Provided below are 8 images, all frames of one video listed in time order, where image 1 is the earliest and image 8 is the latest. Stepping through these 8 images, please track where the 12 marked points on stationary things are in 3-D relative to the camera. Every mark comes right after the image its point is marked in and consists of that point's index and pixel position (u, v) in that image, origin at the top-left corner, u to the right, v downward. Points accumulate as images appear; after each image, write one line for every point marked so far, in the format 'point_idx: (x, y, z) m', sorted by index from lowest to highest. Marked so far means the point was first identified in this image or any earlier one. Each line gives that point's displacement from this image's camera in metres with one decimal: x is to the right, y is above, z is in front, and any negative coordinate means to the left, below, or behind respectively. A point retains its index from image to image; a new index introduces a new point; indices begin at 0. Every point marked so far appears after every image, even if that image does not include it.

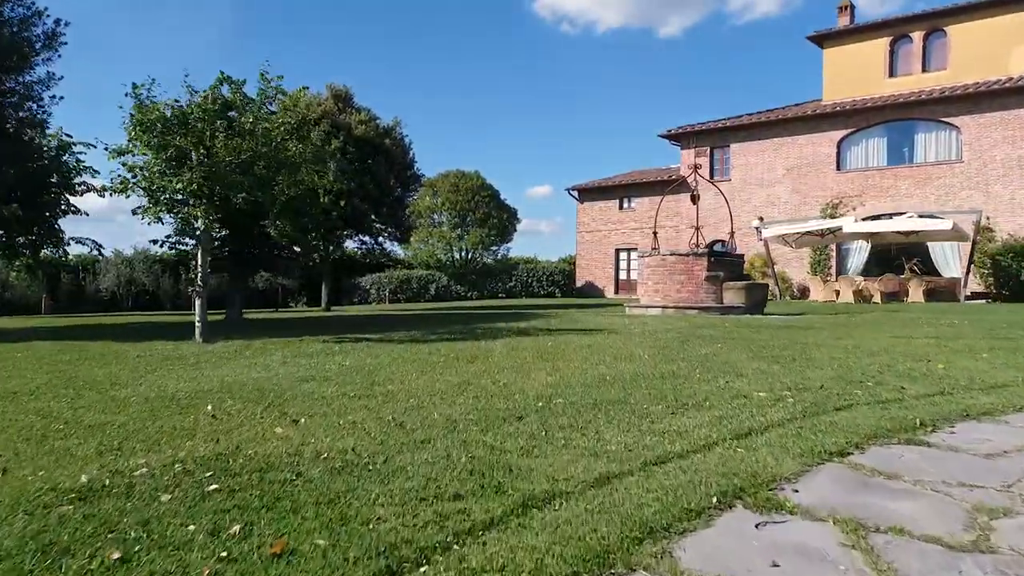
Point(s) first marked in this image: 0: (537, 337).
0: (+0.2, -0.4, +6.7) m
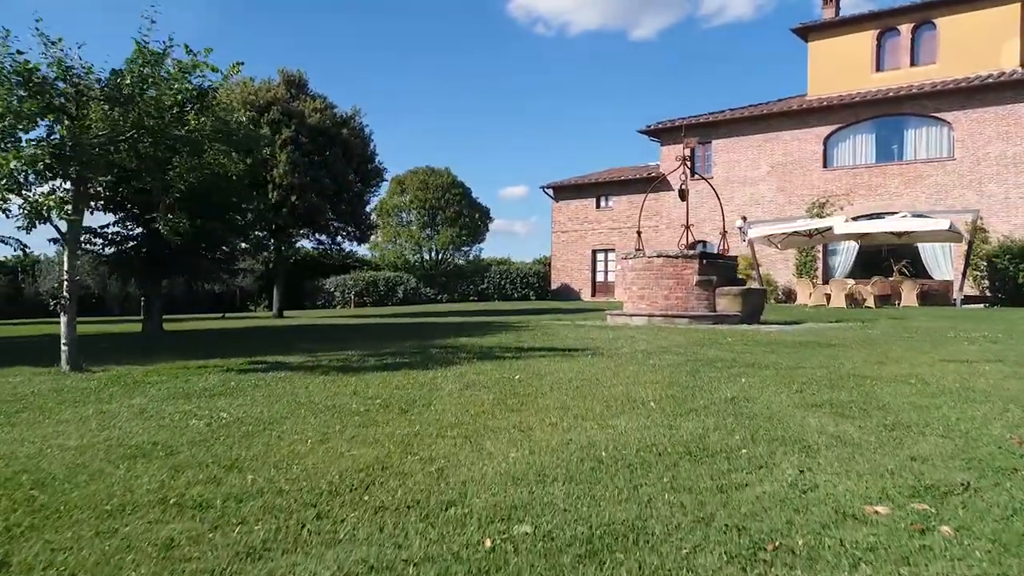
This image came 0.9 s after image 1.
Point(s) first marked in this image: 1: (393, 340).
0: (-0.1, -0.5, +5.3) m
1: (-1.2, -0.5, +7.8) m
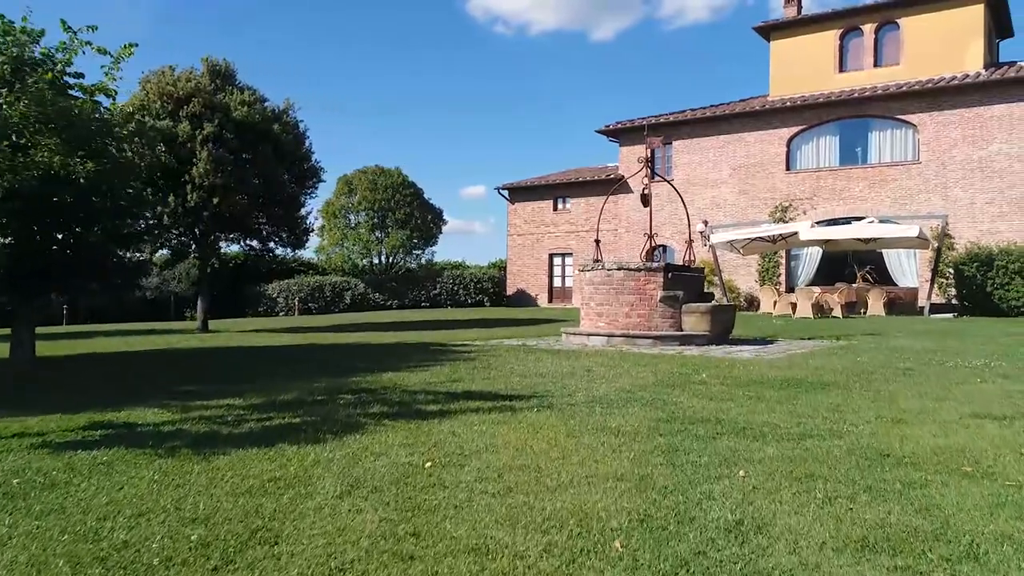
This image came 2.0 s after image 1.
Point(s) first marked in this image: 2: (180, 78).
0: (-0.5, -0.7, +4.0) m
1: (-1.8, -0.7, +6.5) m
2: (-6.0, +3.8, +14.2) m
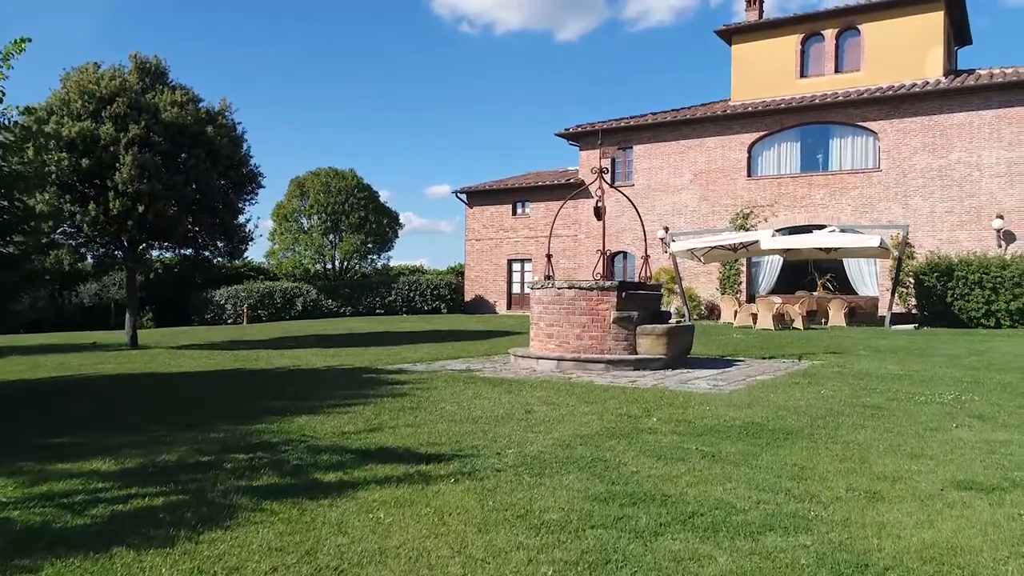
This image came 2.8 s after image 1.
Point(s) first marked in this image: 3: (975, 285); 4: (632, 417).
0: (-0.9, -1.0, +3.2) m
1: (-2.3, -1.0, +5.7) m
2: (-6.9, +3.6, +13.2) m
3: (+11.2, +0.1, +19.0) m
4: (+0.9, -1.0, +5.8) m
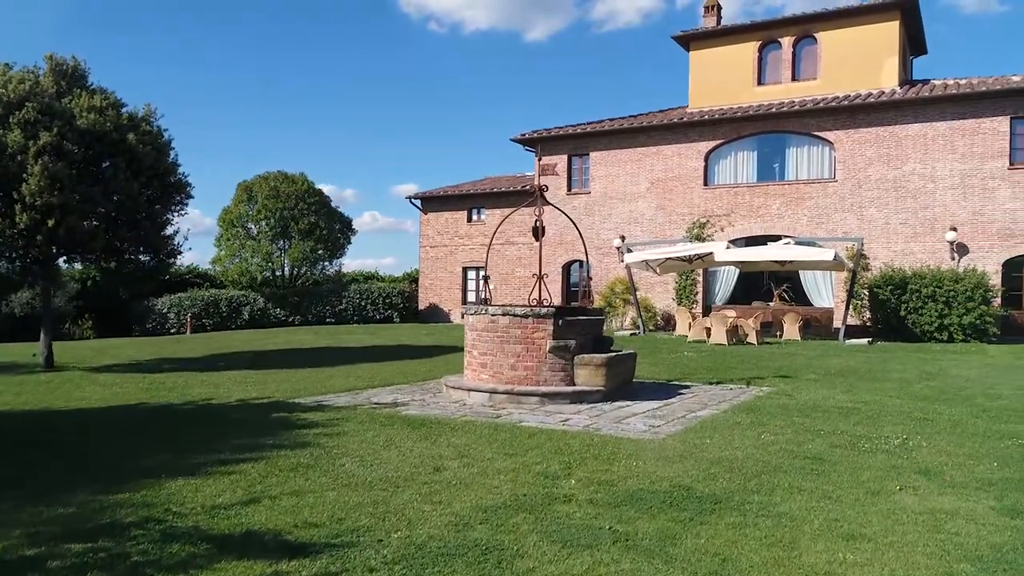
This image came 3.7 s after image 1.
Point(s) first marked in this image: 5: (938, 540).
0: (-1.4, -1.3, +2.6) m
1: (-2.9, -1.3, +5.0) m
2: (-7.8, +3.3, +12.3) m
3: (+10.0, -0.3, +18.9) m
4: (+0.3, -1.3, +5.3) m
5: (+2.2, -1.3, +4.0) m
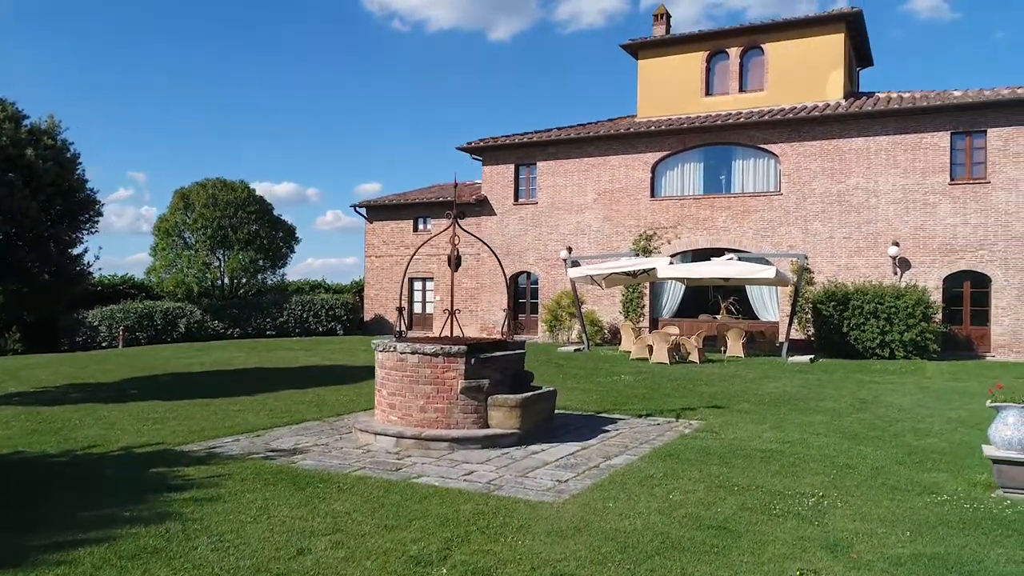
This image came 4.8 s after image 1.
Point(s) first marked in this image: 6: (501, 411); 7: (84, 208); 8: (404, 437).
0: (-2.1, -1.7, +2.0) m
1: (-3.7, -1.7, +4.3) m
2: (-8.9, +2.9, +11.4) m
3: (+8.6, -0.6, +18.8) m
4: (-0.6, -1.7, +4.7) m
5: (+1.4, -1.7, +3.6) m
6: (-0.1, -1.3, +8.4) m
7: (-7.2, +1.4, +13.3) m
8: (-1.1, -1.6, +8.2) m
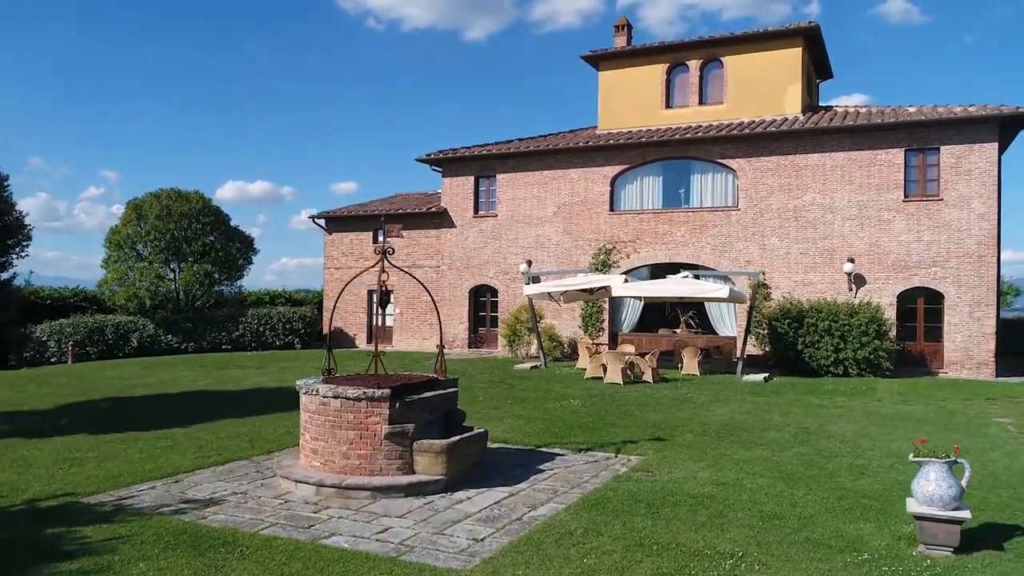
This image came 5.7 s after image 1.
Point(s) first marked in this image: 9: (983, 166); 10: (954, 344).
0: (-2.7, -2.1, +1.7) m
1: (-4.3, -2.1, +3.9) m
2: (-9.8, +2.5, +10.9) m
3: (+7.5, -1.1, +18.8) m
4: (-1.2, -2.1, +4.5) m
5: (+0.8, -2.1, +3.4) m
6: (-0.9, -1.7, +8.2) m
7: (-8.1, +0.9, +12.8) m
8: (-1.9, -2.0, +7.9) m
9: (+11.3, +2.9, +18.7) m
10: (+10.8, -1.4, +19.1) m
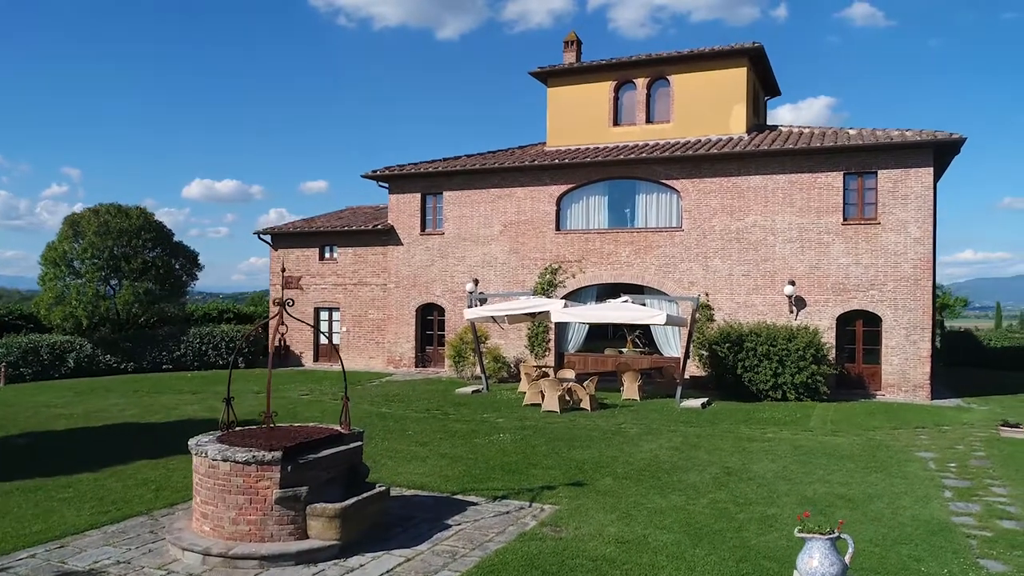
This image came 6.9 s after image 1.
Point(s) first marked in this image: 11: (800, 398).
0: (-3.5, -2.7, +1.4) m
1: (-5.2, -2.7, +3.6) m
2: (-11.0, +1.8, +10.3) m
3: (+6.1, -1.6, +18.8) m
4: (-2.1, -2.7, +4.2) m
5: (-0.1, -2.7, +3.2) m
6: (-1.9, -2.3, +7.9) m
7: (-9.3, +0.3, +12.3) m
8: (-2.9, -2.6, +7.6) m
9: (+9.8, +2.3, +18.9) m
10: (+9.3, -1.9, +19.3) m
11: (+6.8, -2.6, +18.6) m
